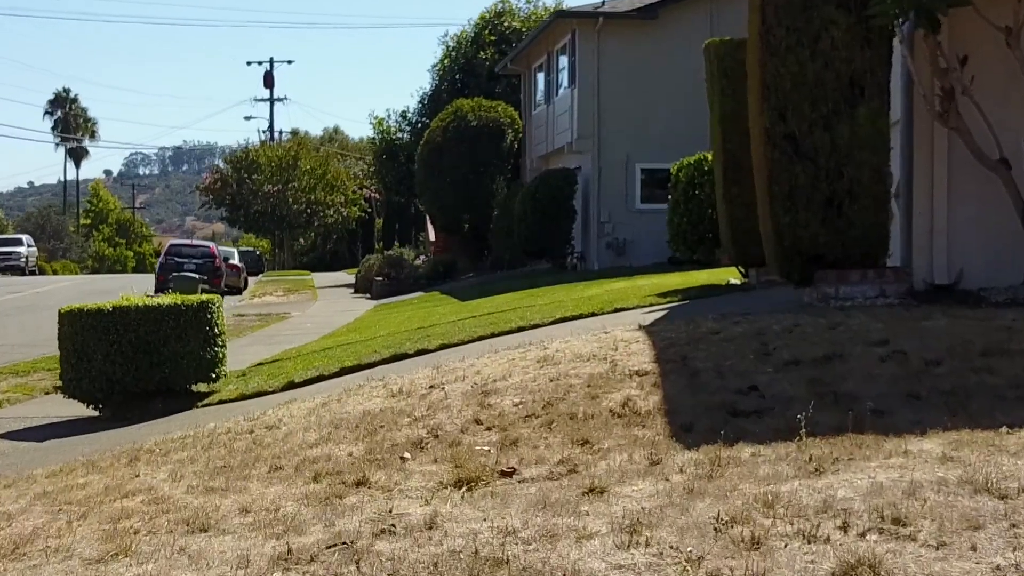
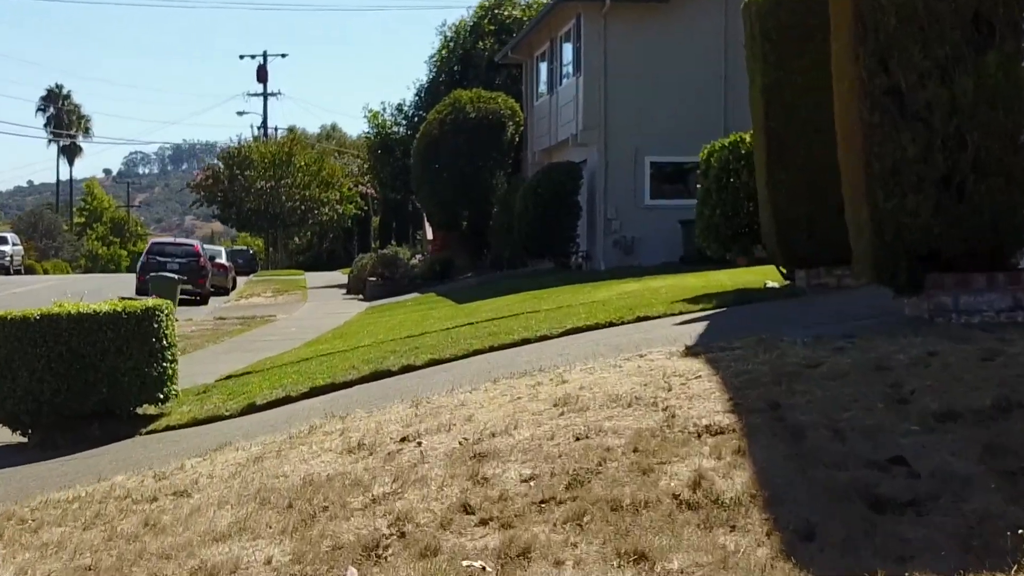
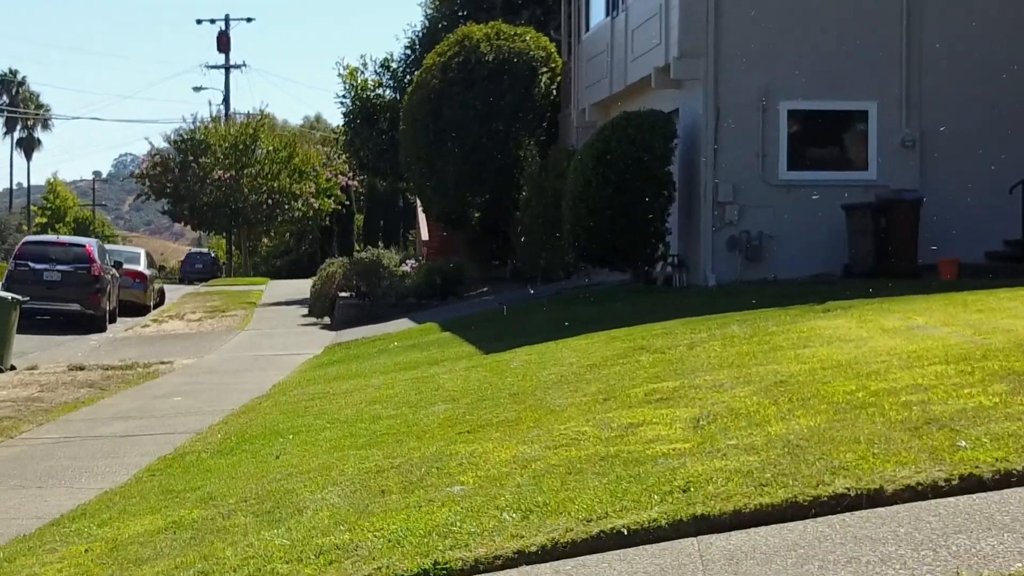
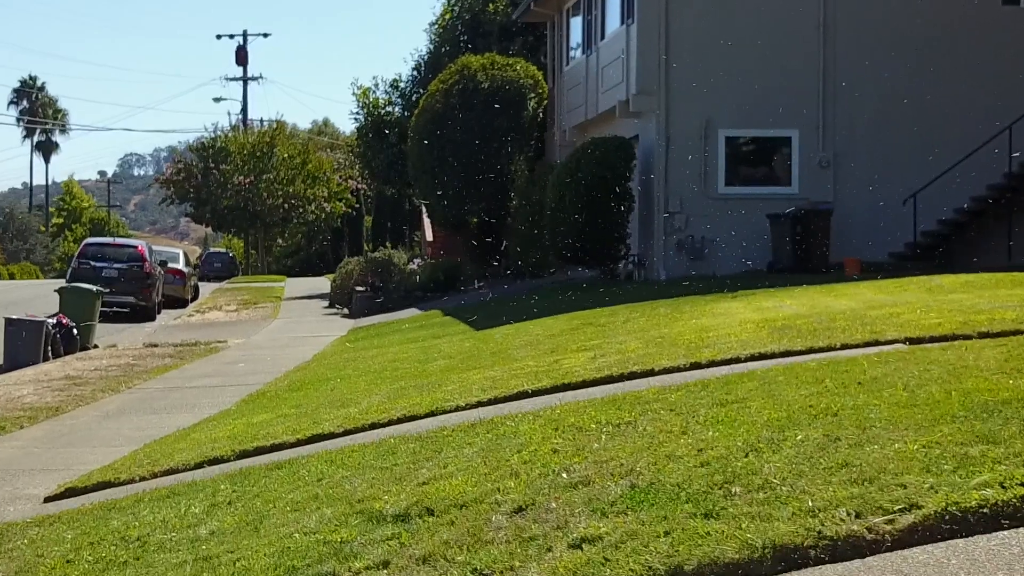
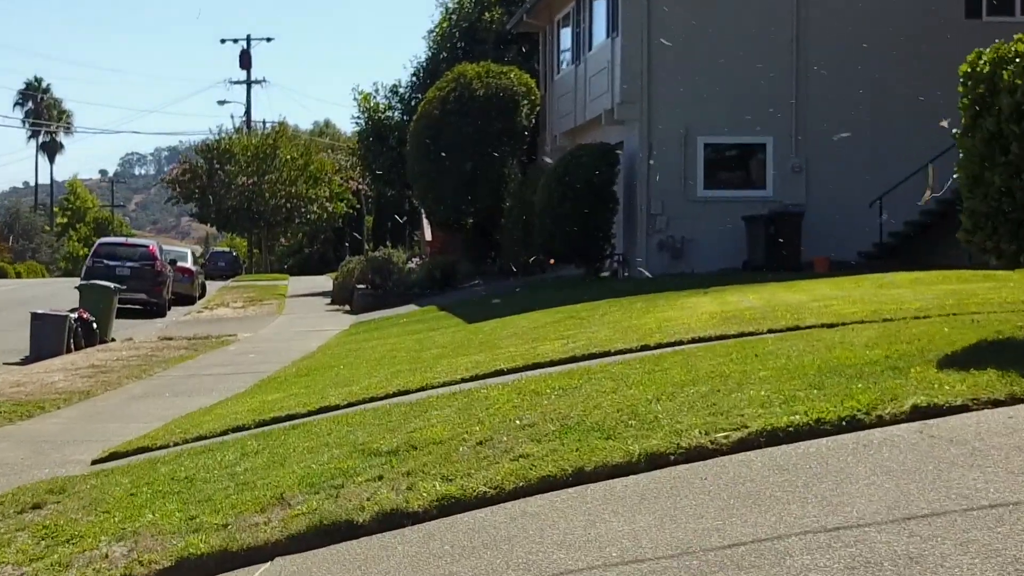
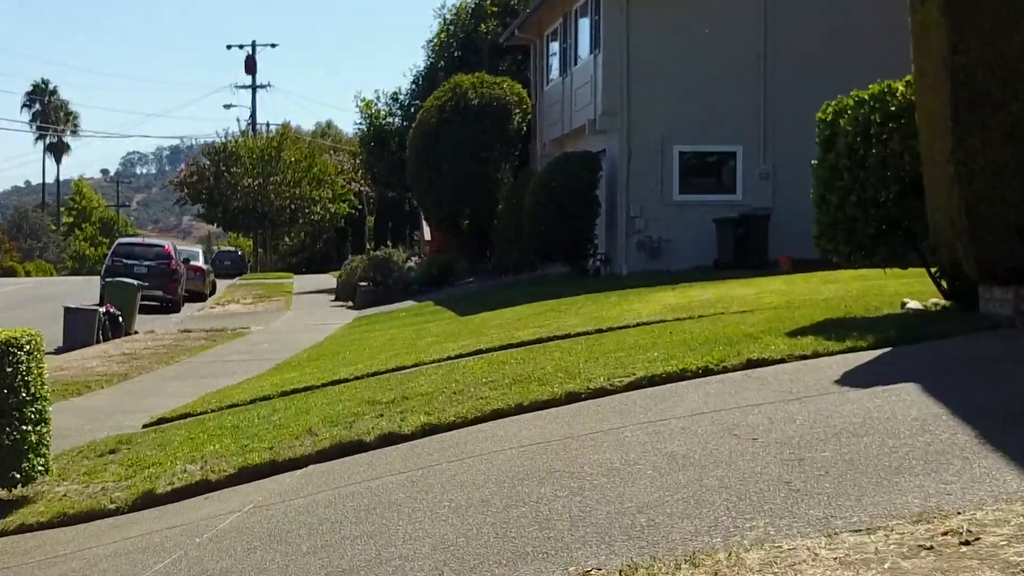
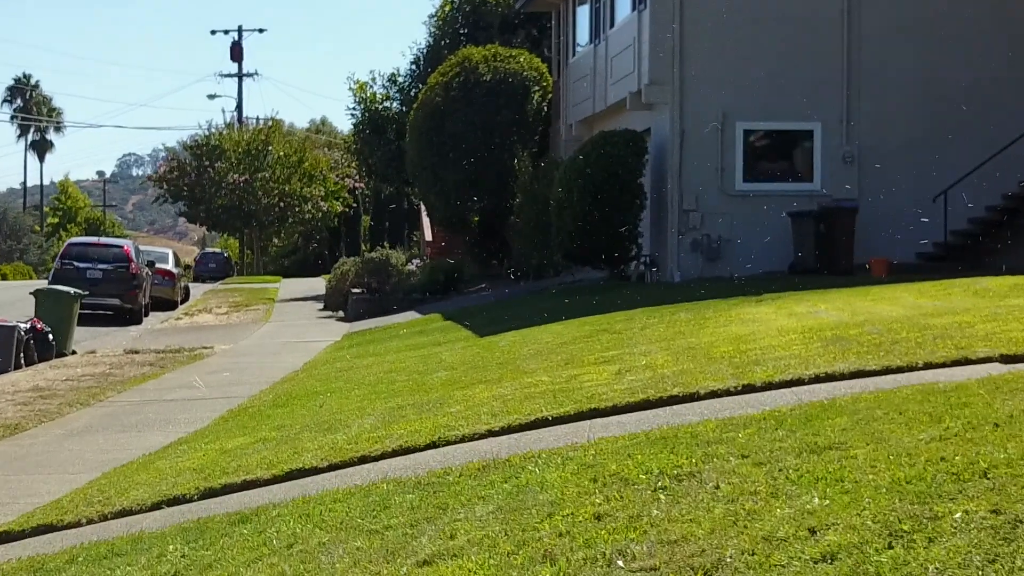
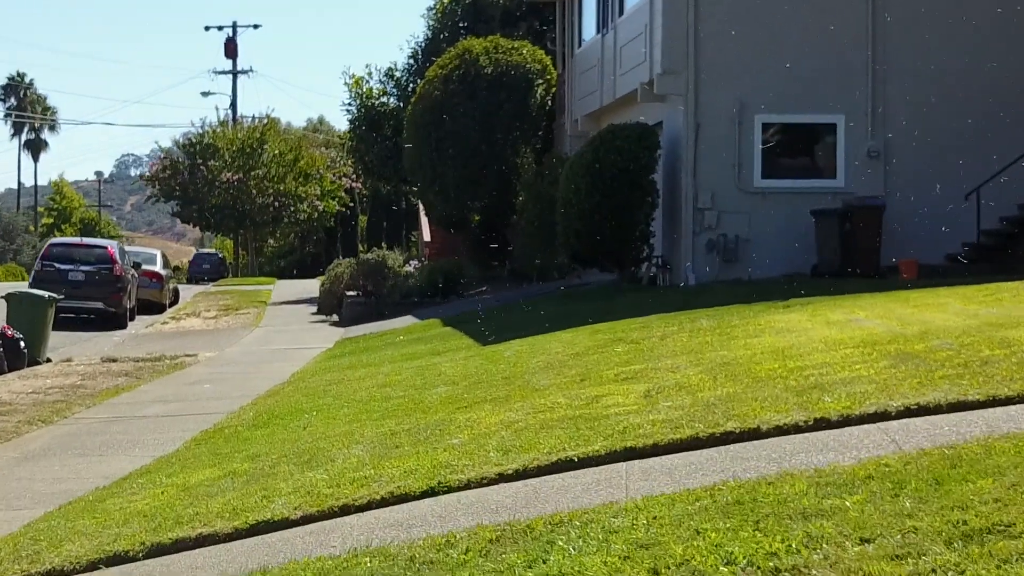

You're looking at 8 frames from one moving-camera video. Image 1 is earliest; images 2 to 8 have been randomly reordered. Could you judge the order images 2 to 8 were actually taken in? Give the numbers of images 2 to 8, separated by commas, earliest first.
2, 6, 5, 4, 7, 8, 3
